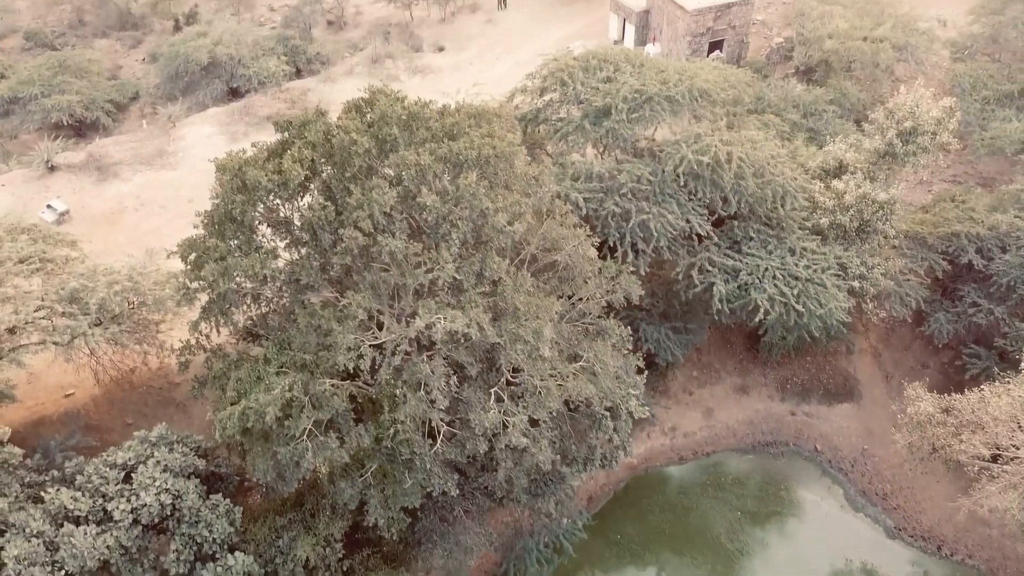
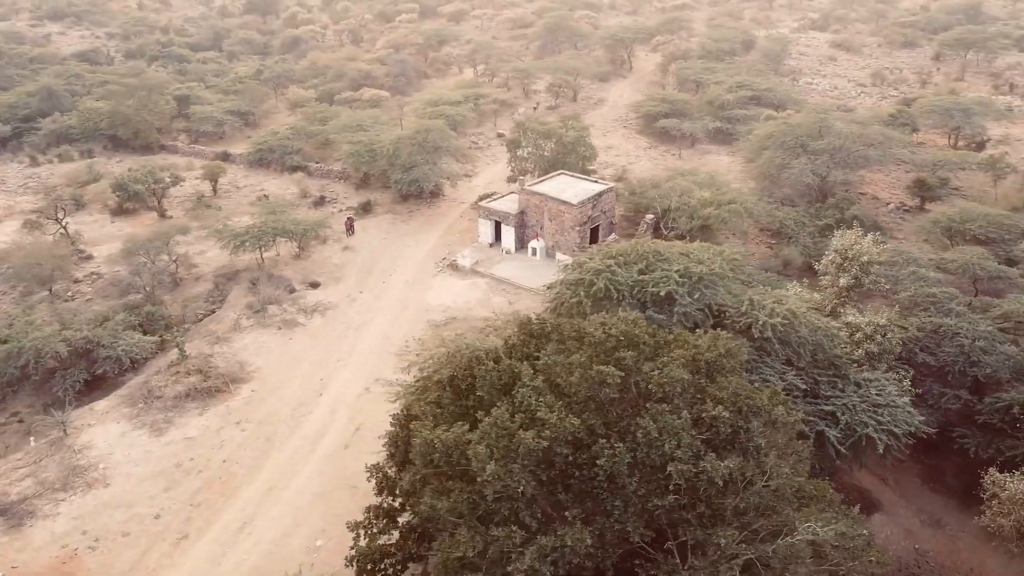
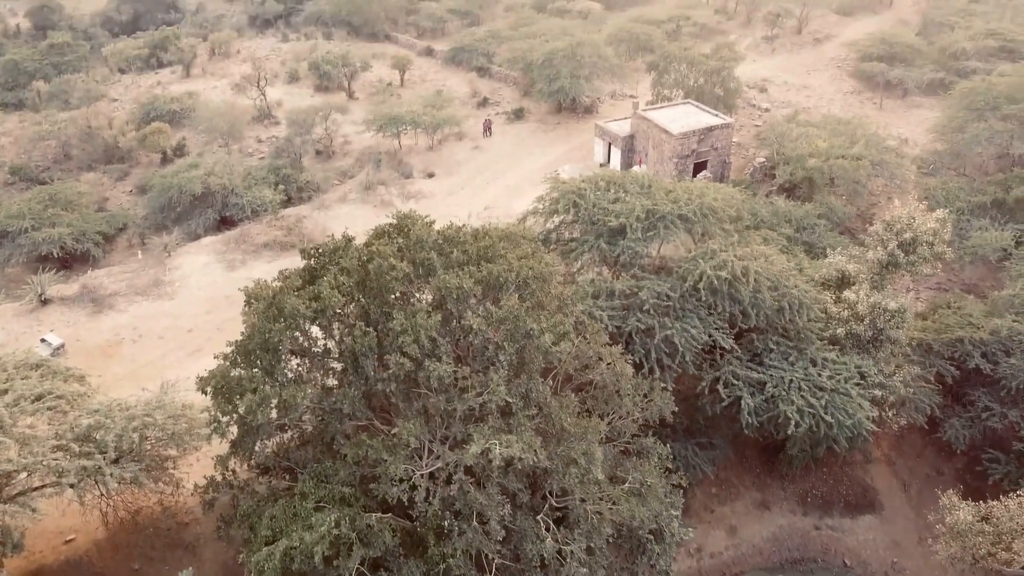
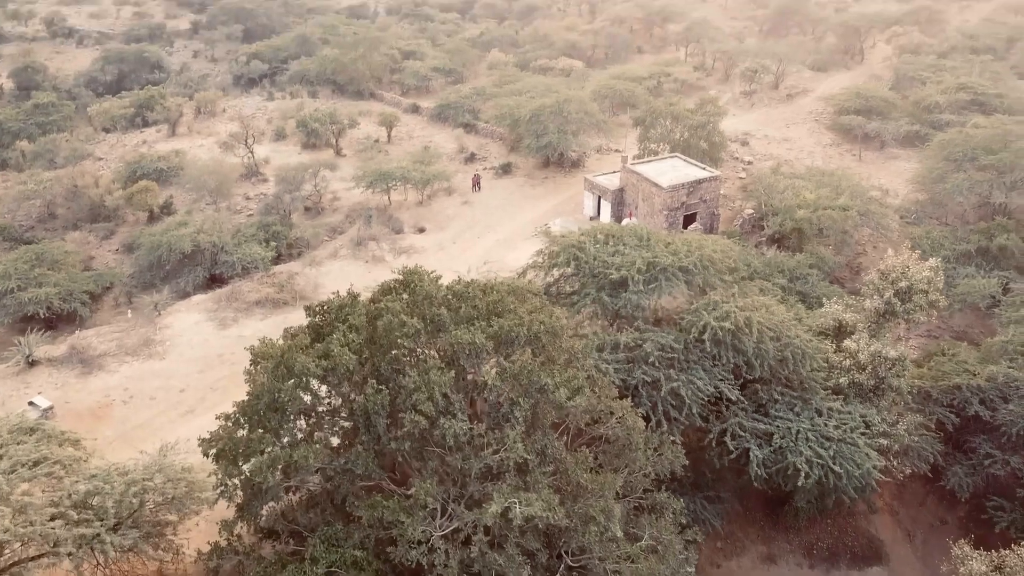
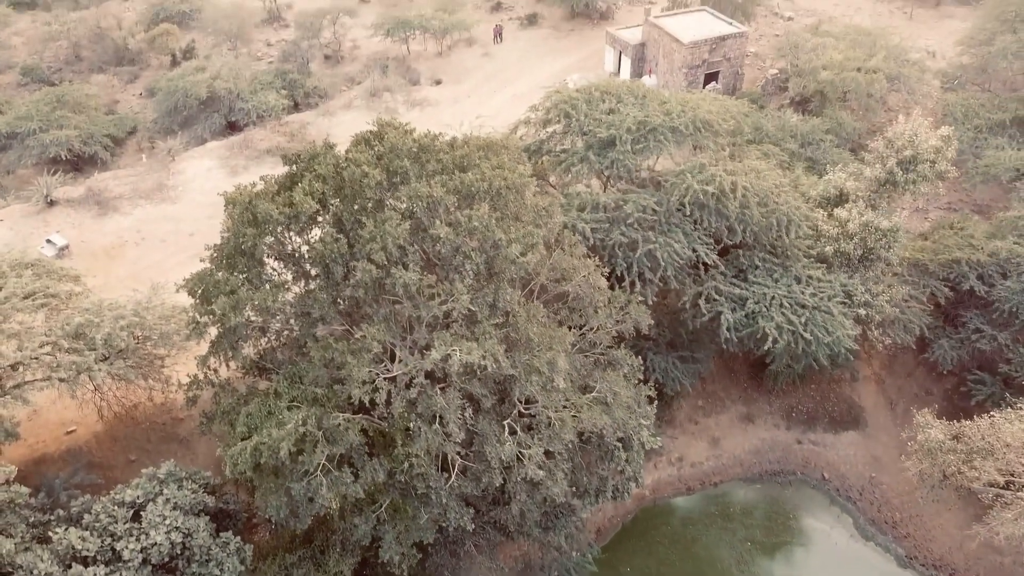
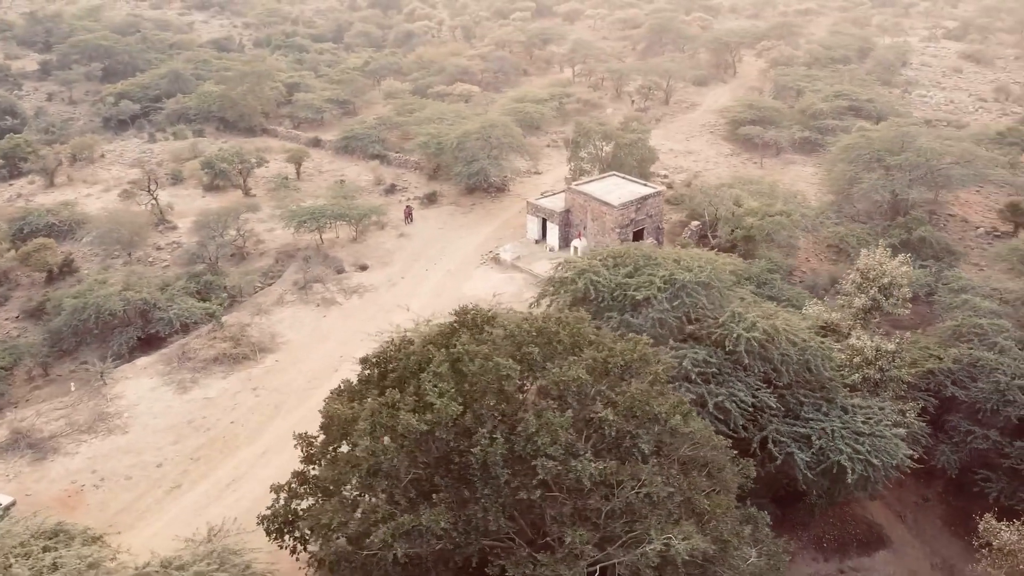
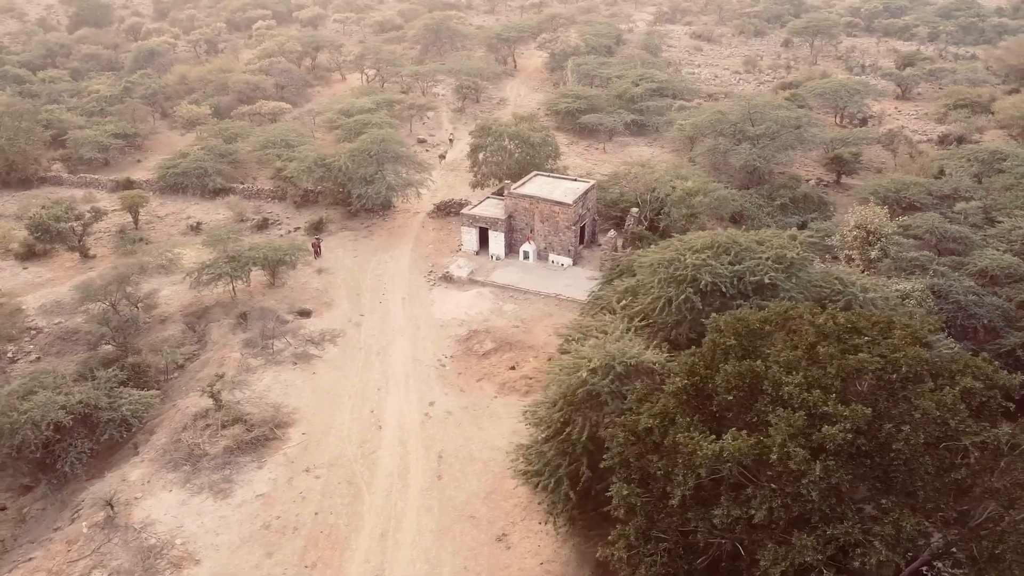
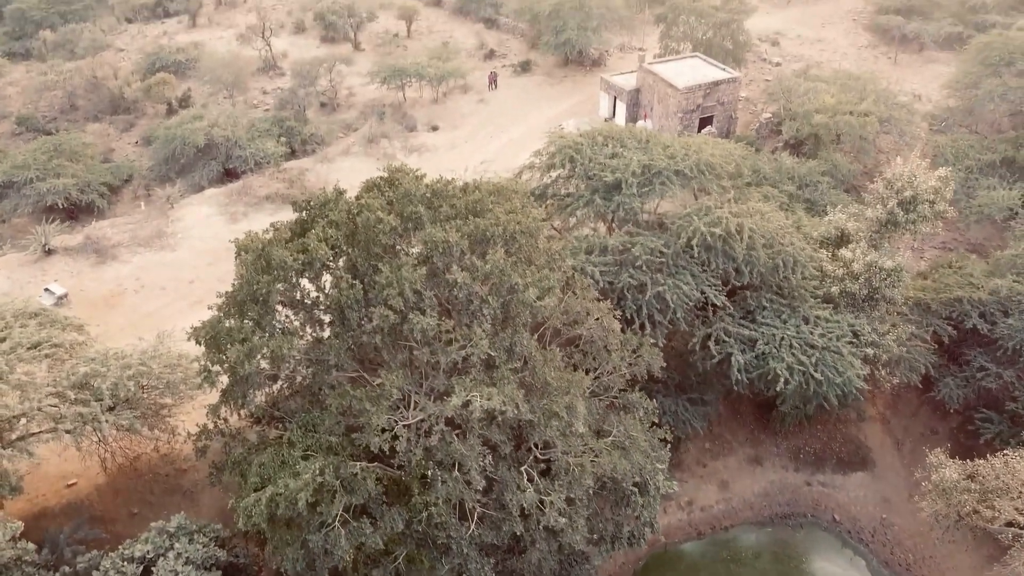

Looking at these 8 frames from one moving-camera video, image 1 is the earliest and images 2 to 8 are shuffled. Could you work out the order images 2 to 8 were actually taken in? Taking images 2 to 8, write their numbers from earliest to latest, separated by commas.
5, 8, 3, 4, 6, 2, 7
